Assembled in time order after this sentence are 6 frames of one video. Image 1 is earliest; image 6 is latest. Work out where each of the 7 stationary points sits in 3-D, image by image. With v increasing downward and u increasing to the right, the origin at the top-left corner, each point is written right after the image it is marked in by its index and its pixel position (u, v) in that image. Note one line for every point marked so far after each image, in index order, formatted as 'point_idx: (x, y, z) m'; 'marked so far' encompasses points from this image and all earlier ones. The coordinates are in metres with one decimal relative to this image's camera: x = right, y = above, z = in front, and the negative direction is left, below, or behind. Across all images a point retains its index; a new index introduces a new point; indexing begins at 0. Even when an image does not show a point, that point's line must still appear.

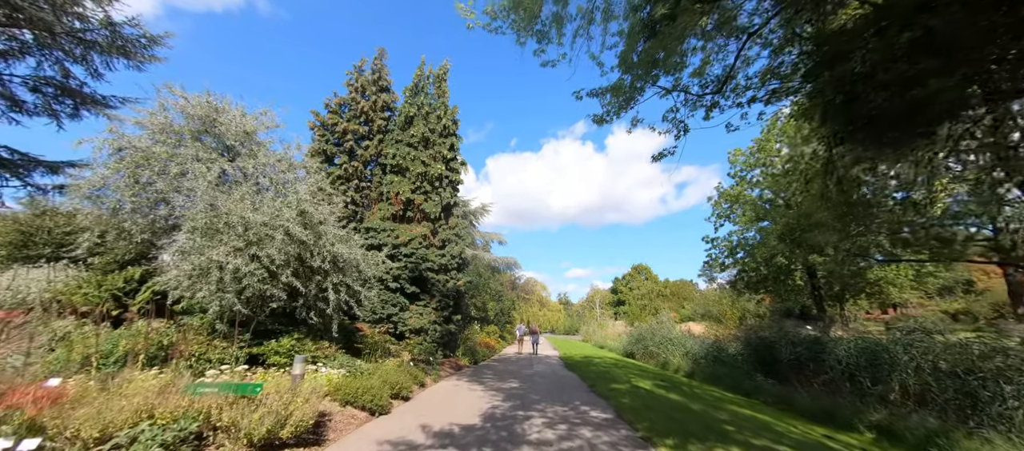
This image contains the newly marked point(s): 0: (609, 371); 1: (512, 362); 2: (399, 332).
0: (+3.7, -5.9, +16.7) m
1: (-0.1, -6.7, +20.1) m
2: (-4.3, -4.0, +15.5) m
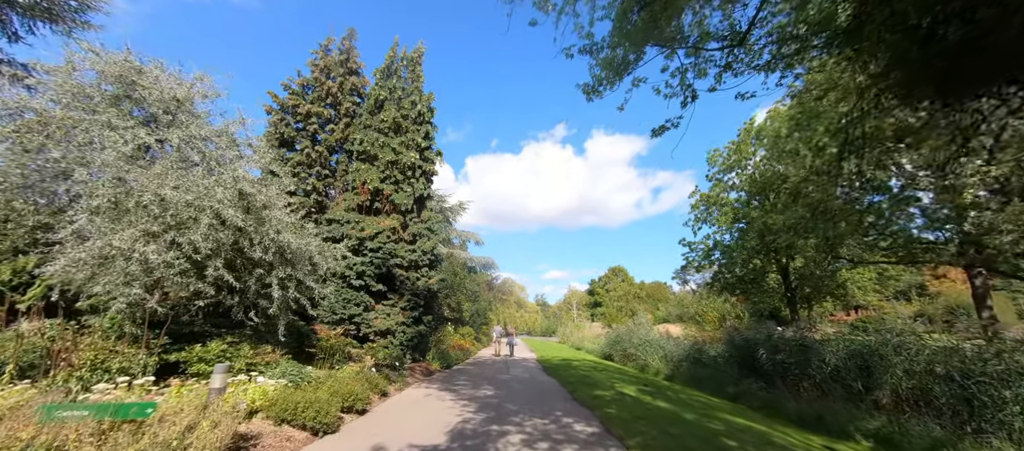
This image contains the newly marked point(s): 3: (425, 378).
0: (+2.8, -5.7, +15.7) m
1: (-1.3, -6.5, +18.9) m
2: (-5.2, -3.7, +14.2) m
3: (-2.8, -5.0, +13.5) m
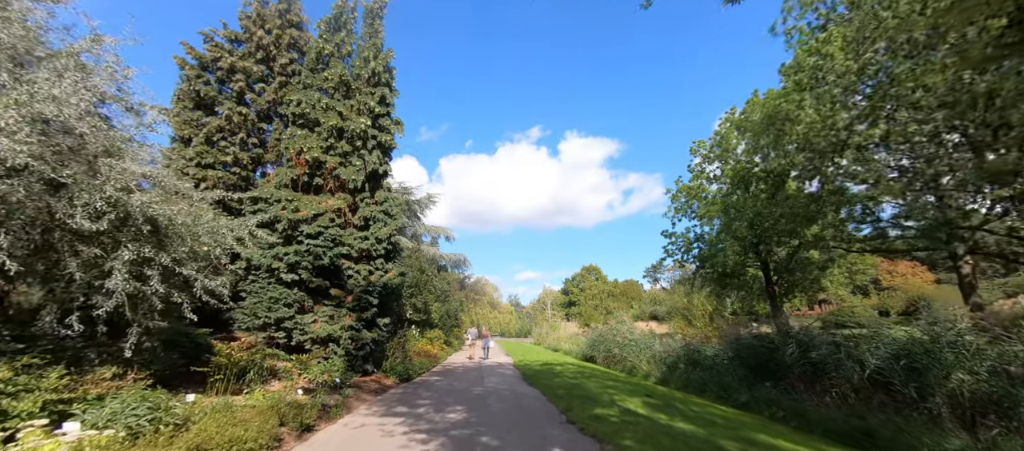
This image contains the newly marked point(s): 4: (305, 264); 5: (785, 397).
0: (+2.0, -5.1, +13.3) m
1: (-2.3, -5.9, +16.1) m
2: (-5.8, -3.2, +11.2) m
3: (-3.4, -4.4, +10.6) m
4: (-5.6, -1.1, +11.1) m
5: (+7.6, -4.8, +11.5) m
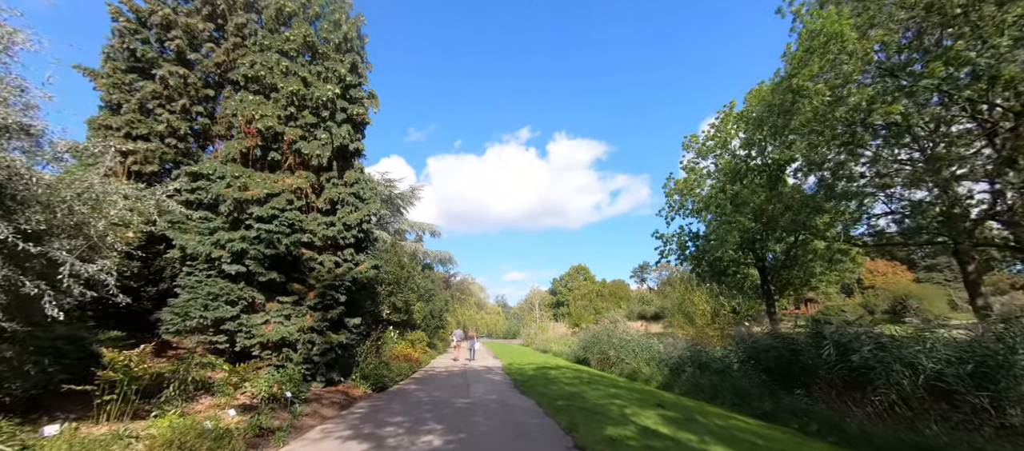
0: (+1.7, -4.7, +11.6) m
1: (-2.6, -5.5, +14.3) m
2: (-6.0, -2.8, +9.2) m
3: (-3.6, -4.0, +8.8) m
4: (-5.8, -0.6, +9.2) m
5: (+7.4, -4.4, +10.0) m
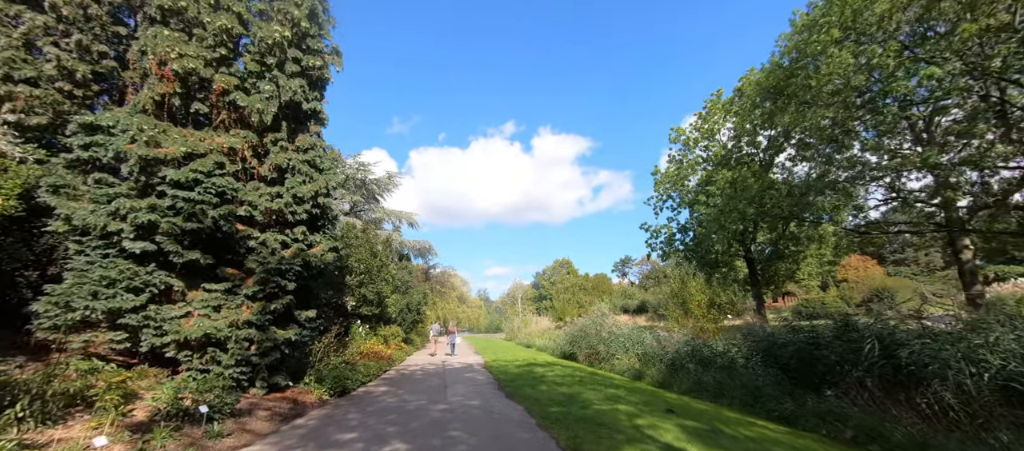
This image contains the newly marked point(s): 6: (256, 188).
0: (+1.3, -4.1, +9.9) m
1: (-3.1, -4.9, +12.5) m
2: (-6.3, -2.2, +7.3) m
3: (-3.9, -3.4, +6.9) m
4: (-6.0, 0.0, +7.2) m
5: (+7.1, -3.9, +8.6) m
6: (-5.4, +0.8, +8.7) m
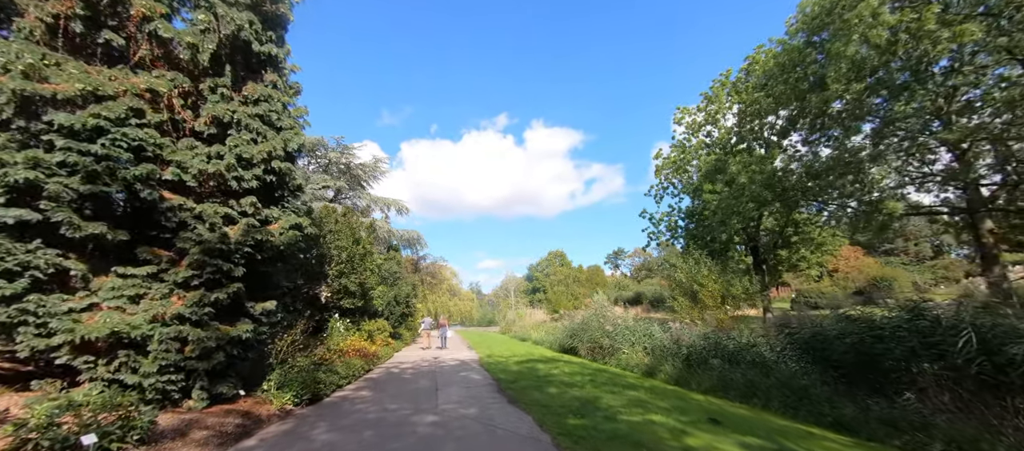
0: (+1.4, -3.5, +8.3) m
1: (-3.1, -4.3, +10.8) m
2: (-6.2, -1.7, +5.4) m
3: (-3.7, -2.9, +5.2) m
4: (-5.9, +0.5, +5.3) m
5: (+7.2, -3.3, +7.1) m
6: (-5.4, +1.3, +6.8) m
